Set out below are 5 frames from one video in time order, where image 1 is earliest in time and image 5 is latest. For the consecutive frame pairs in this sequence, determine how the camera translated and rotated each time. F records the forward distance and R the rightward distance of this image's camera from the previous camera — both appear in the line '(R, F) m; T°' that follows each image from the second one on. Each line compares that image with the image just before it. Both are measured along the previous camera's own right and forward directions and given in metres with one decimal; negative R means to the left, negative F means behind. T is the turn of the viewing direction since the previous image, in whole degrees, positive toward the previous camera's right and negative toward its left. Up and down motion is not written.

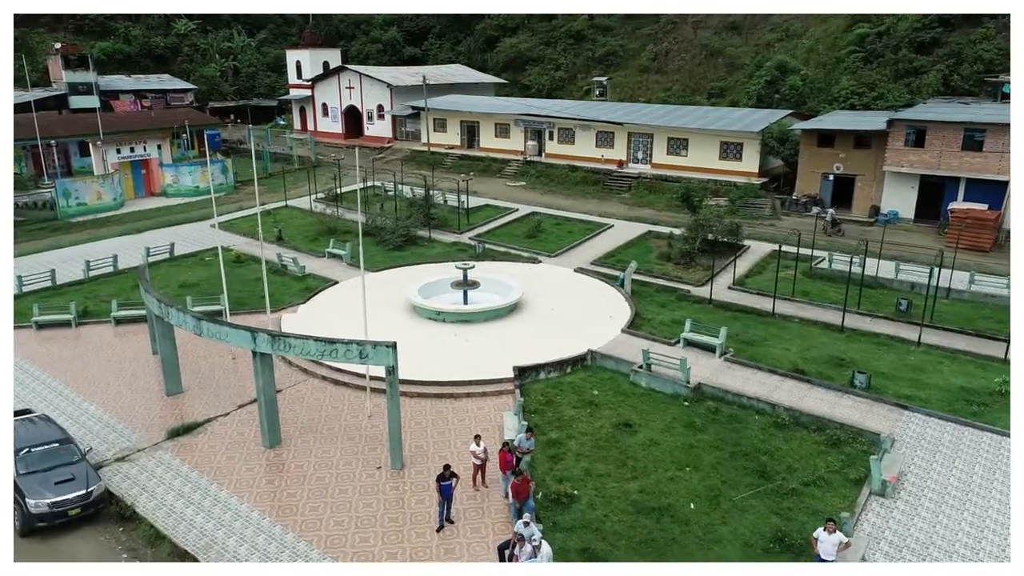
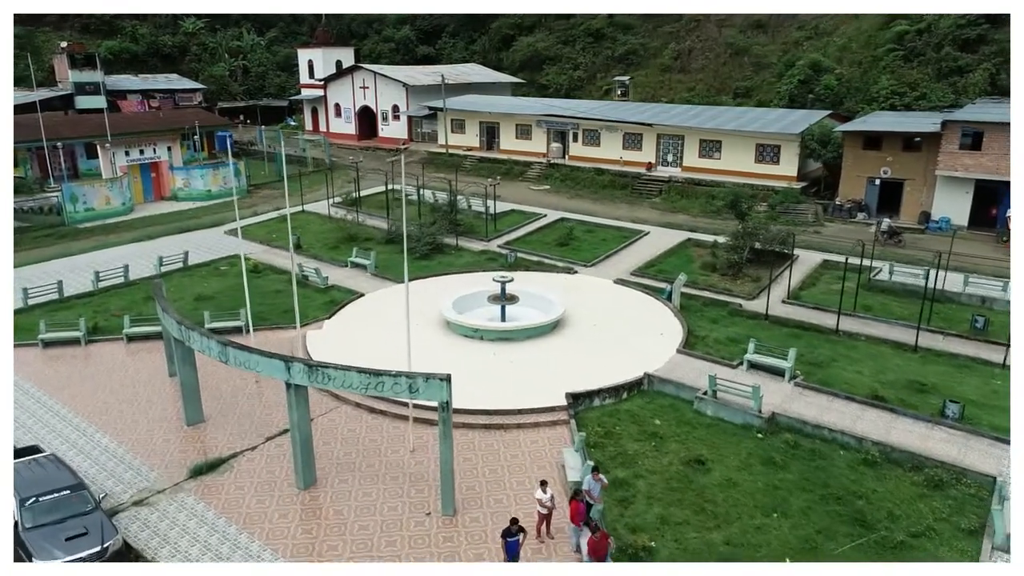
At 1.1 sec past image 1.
(-0.9, +1.3) m; 0°
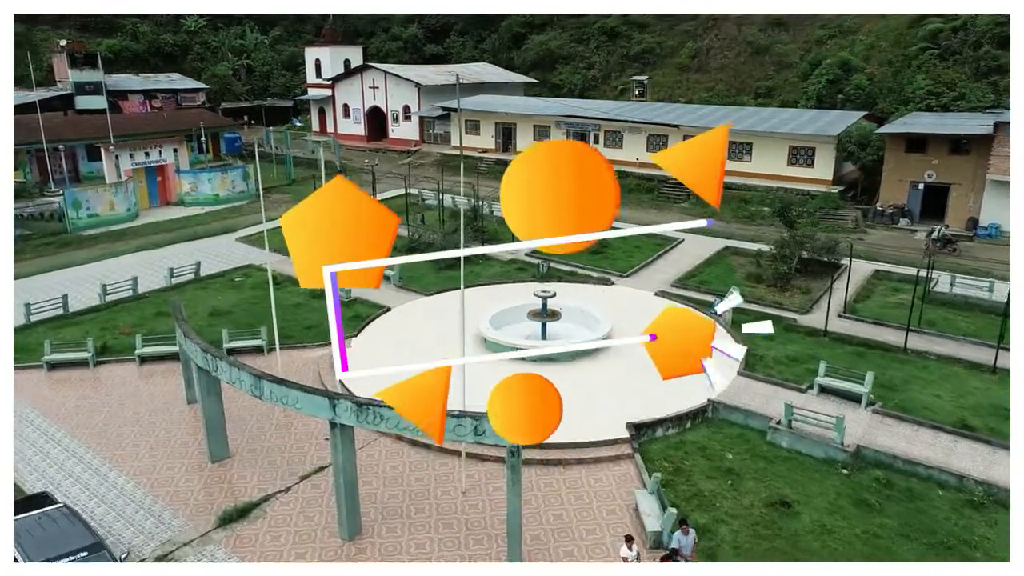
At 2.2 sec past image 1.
(-1.0, +1.2) m; 0°
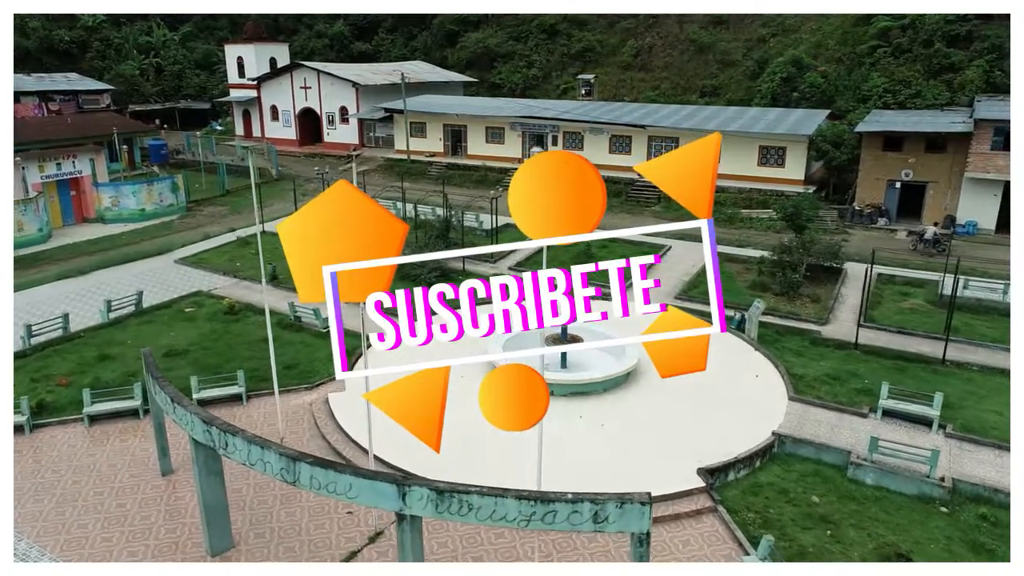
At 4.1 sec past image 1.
(-2.0, +1.9) m; +7°
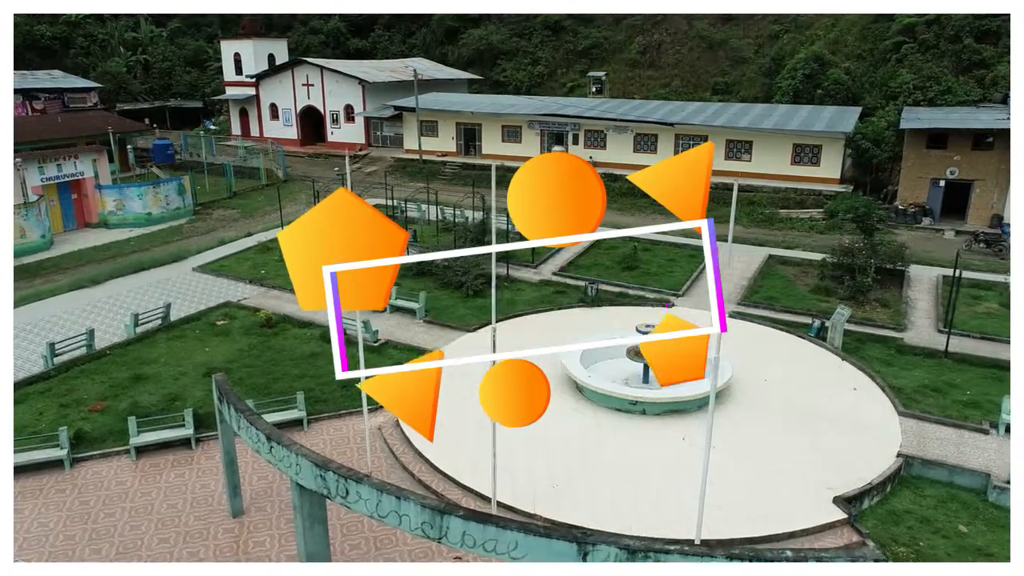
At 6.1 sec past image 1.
(-1.9, +1.2) m; +2°
